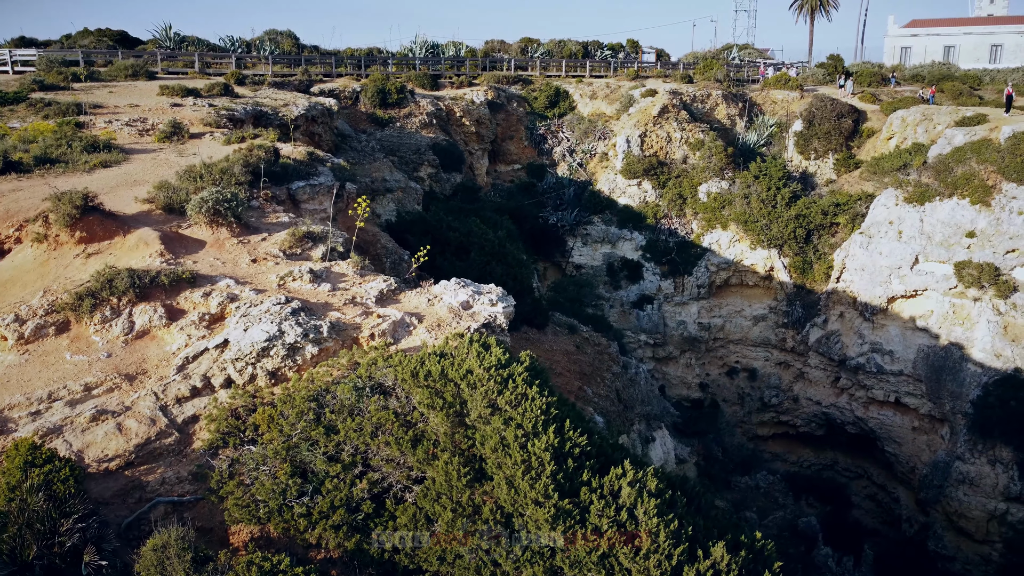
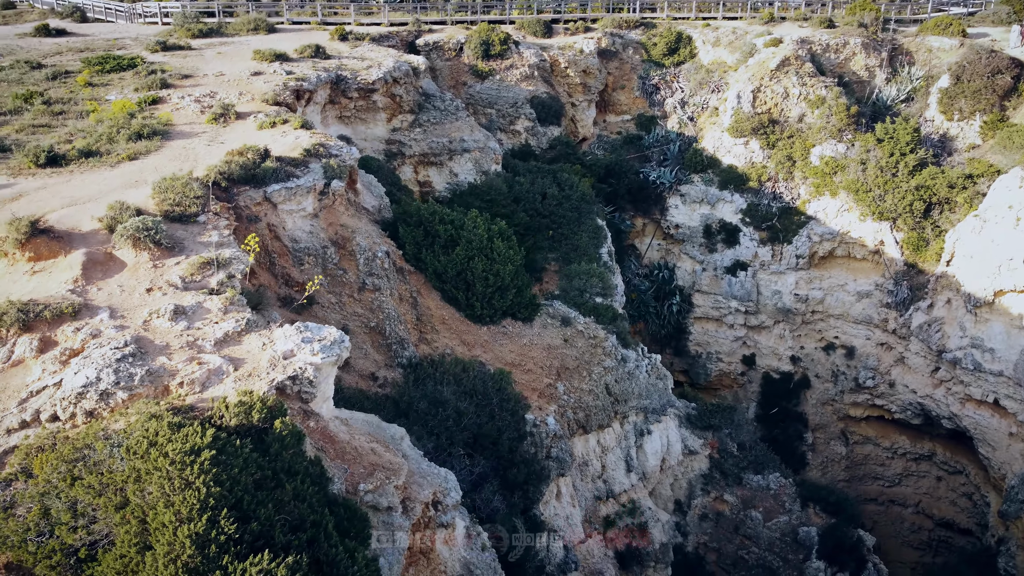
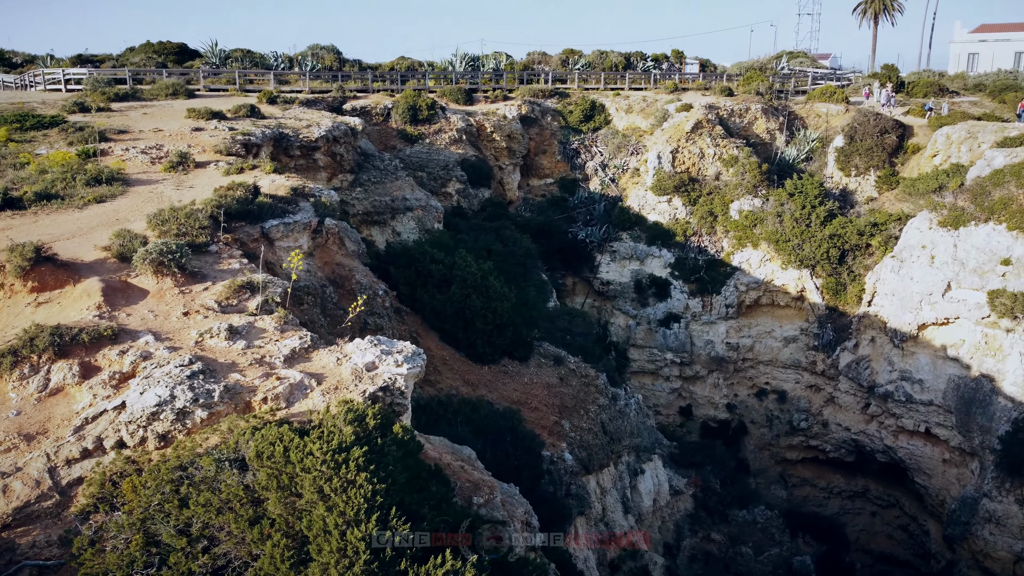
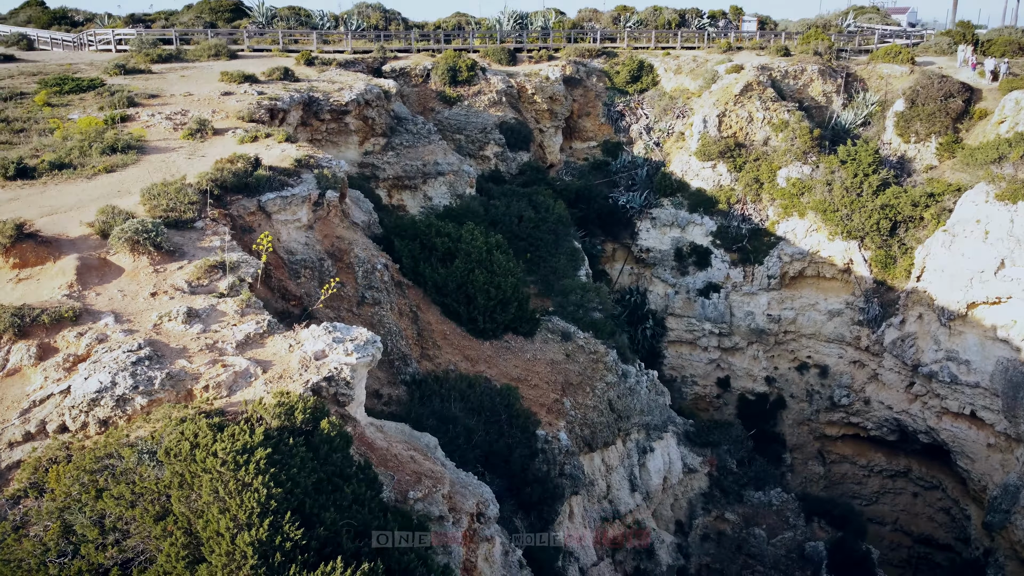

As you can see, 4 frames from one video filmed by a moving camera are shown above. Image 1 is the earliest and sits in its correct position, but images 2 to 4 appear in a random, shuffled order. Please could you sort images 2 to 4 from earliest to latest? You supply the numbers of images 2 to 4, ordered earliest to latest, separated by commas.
3, 4, 2
